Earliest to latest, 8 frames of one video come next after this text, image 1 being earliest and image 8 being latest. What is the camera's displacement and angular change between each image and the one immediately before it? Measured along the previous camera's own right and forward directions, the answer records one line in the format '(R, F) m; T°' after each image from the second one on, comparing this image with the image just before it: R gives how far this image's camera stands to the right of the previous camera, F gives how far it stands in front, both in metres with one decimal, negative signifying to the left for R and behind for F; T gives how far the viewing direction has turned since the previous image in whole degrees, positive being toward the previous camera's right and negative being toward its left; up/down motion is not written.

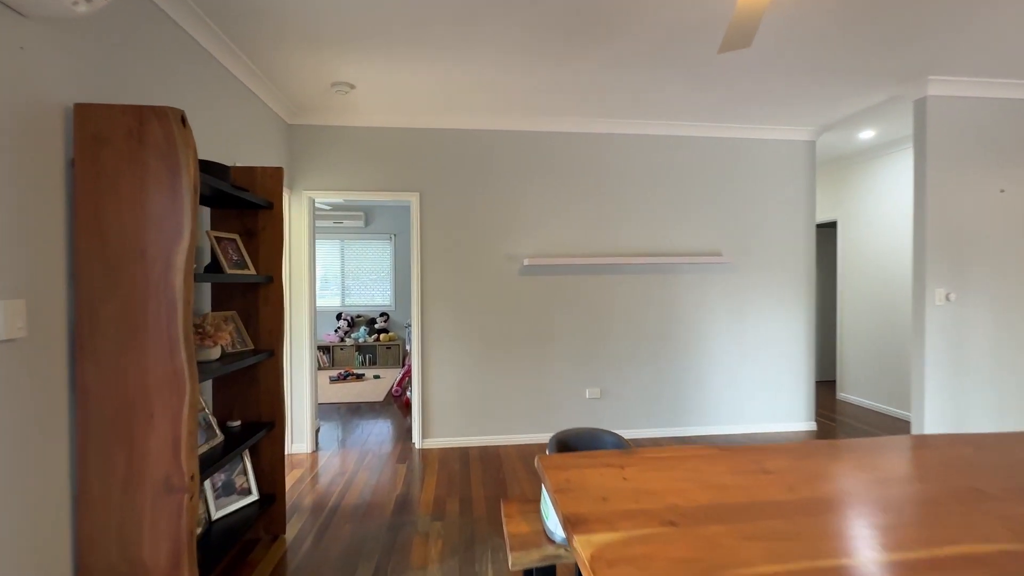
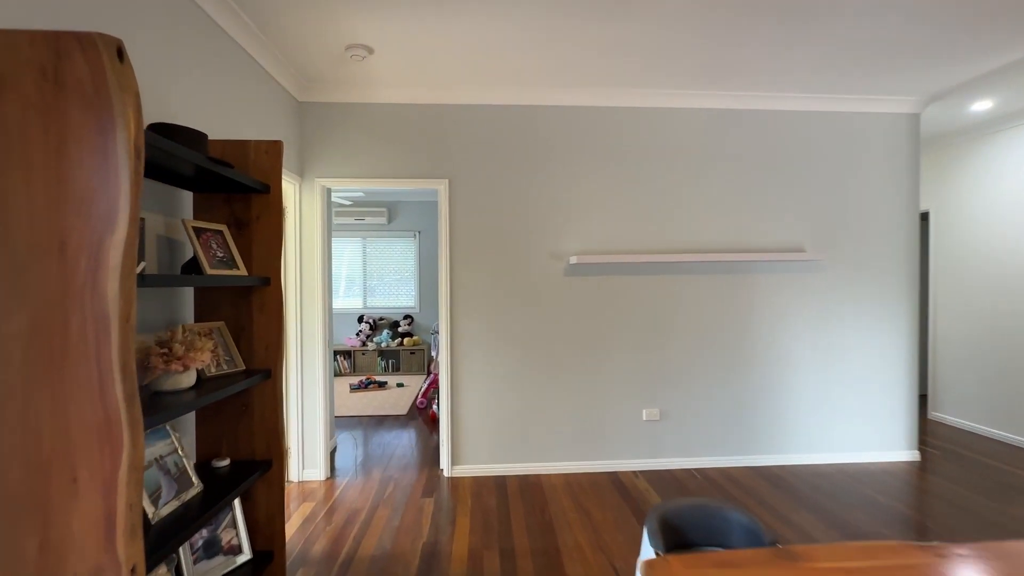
(-0.2, +0.5) m; -3°
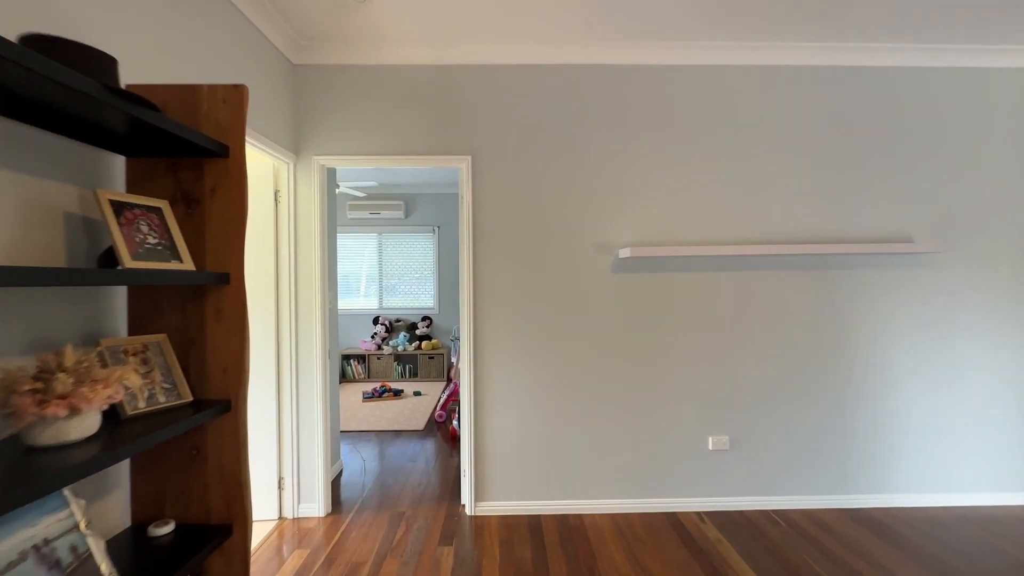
(-0.1, +0.6) m; -2°
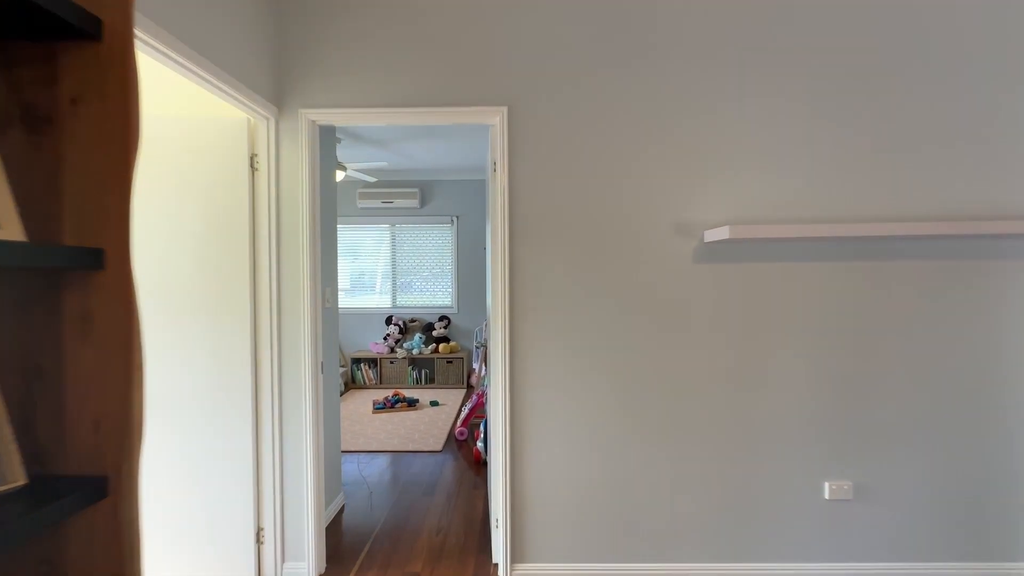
(-0.1, +0.6) m; -2°
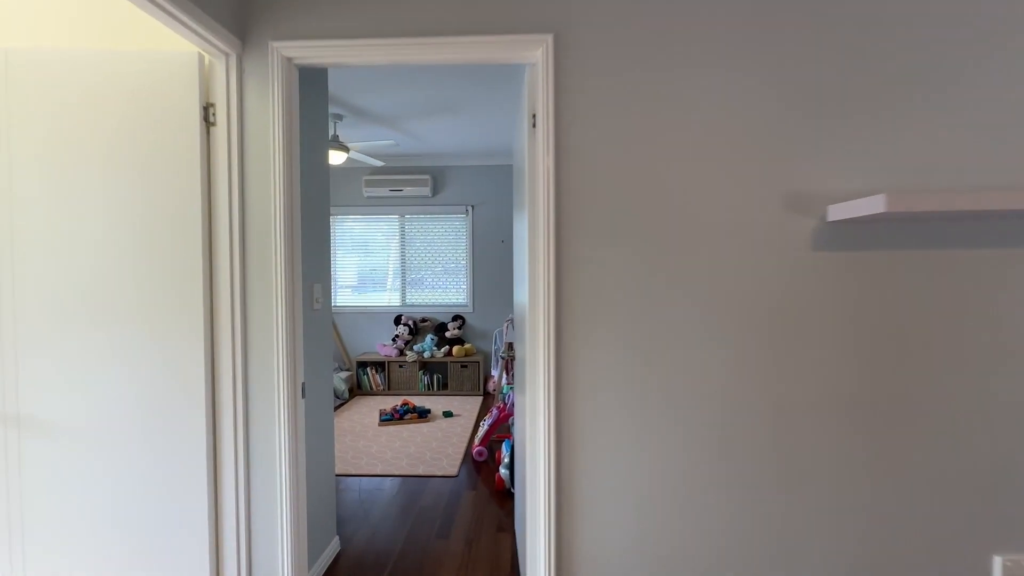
(-0.1, +0.5) m; -1°
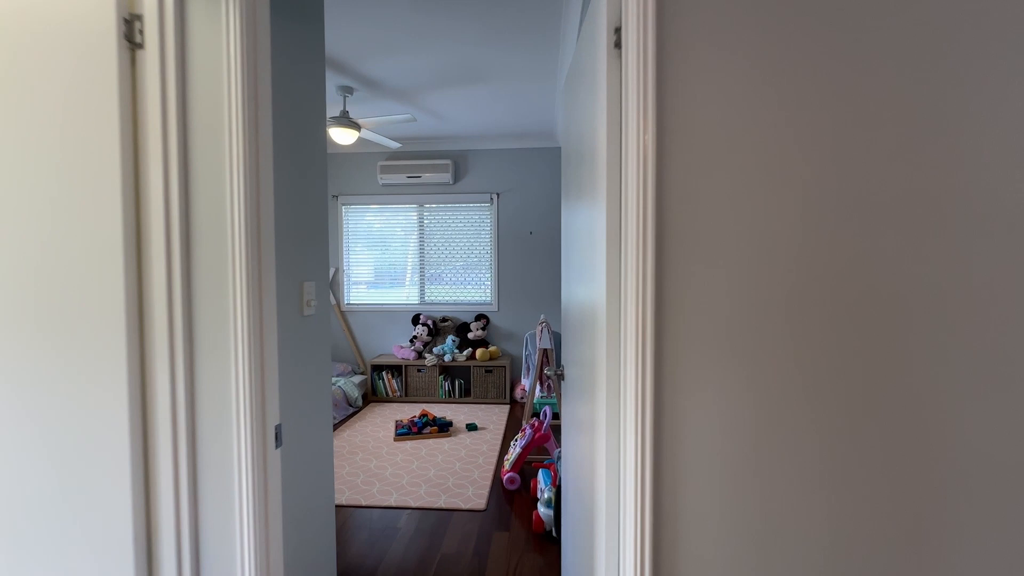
(-0.1, +0.5) m; -2°
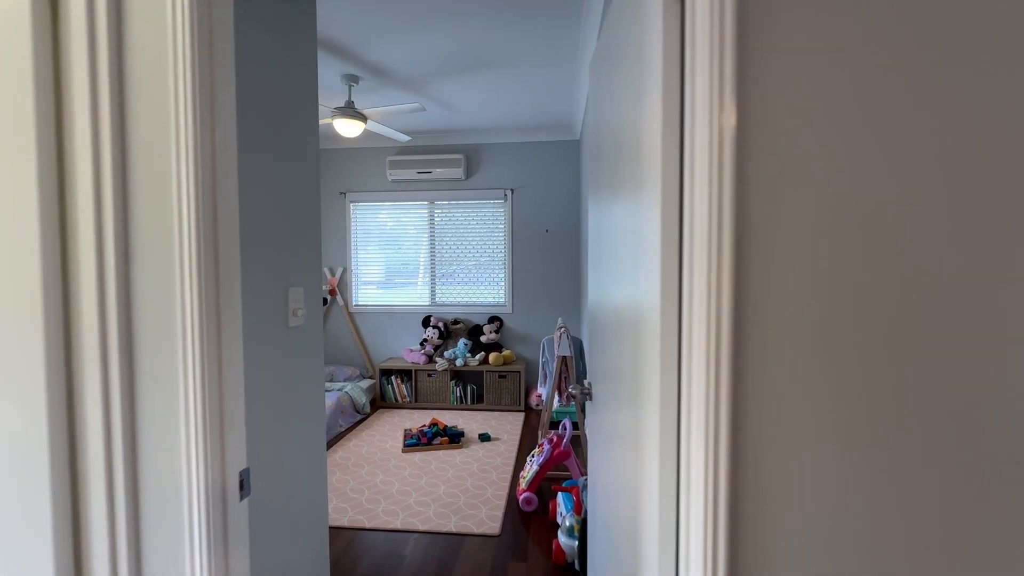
(0.0, +0.2) m; -2°
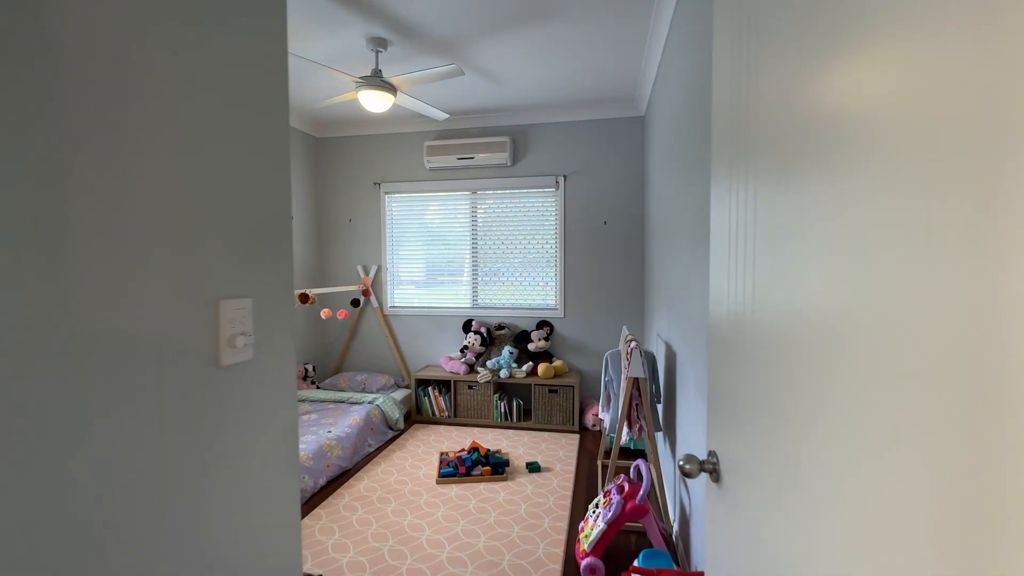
(-0.1, +0.6) m; -5°
